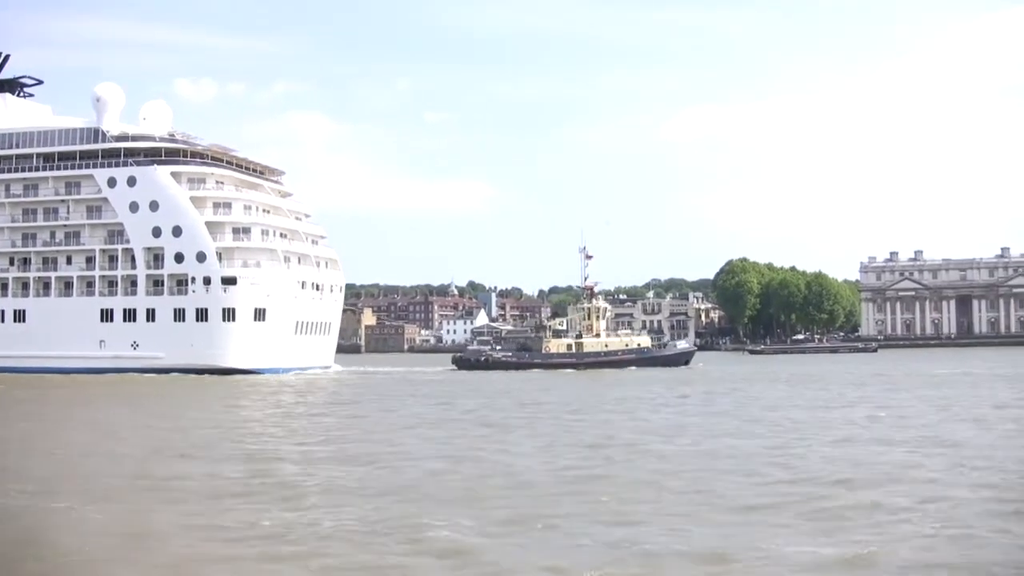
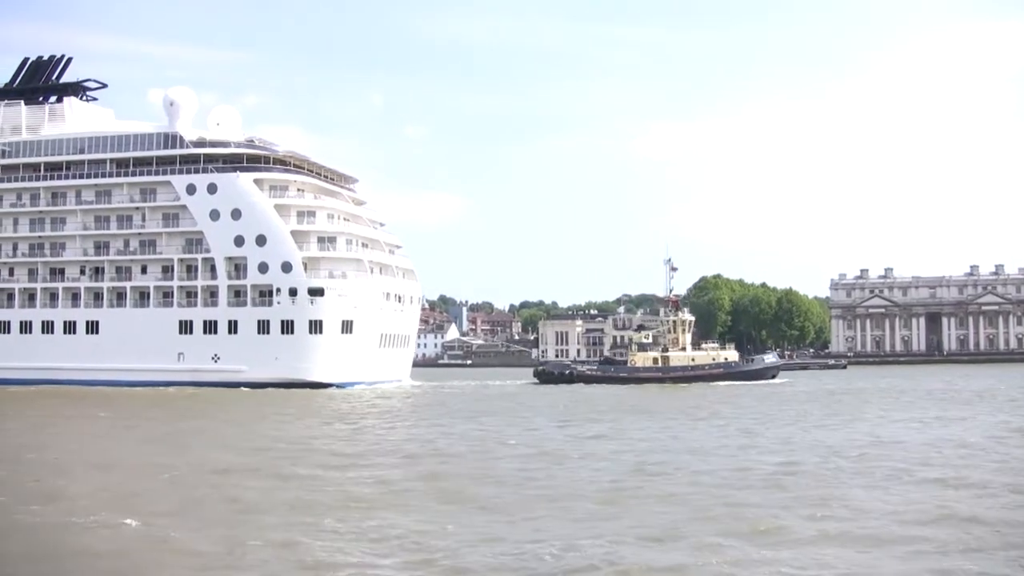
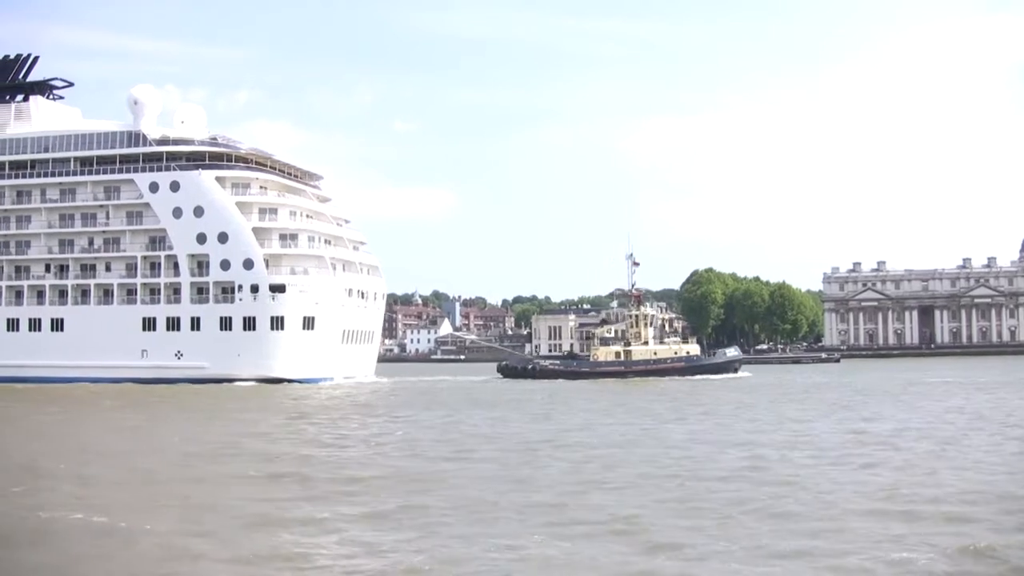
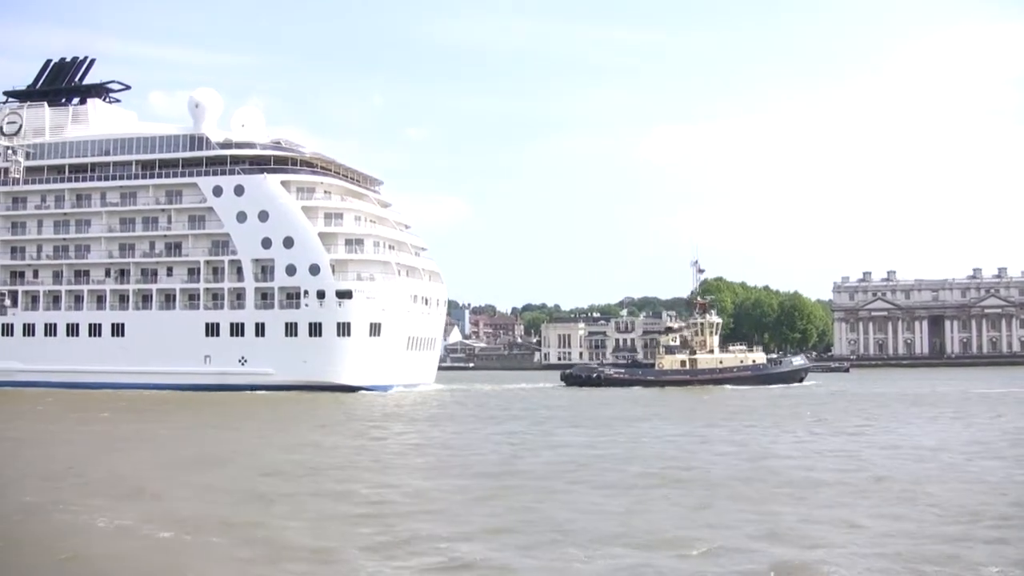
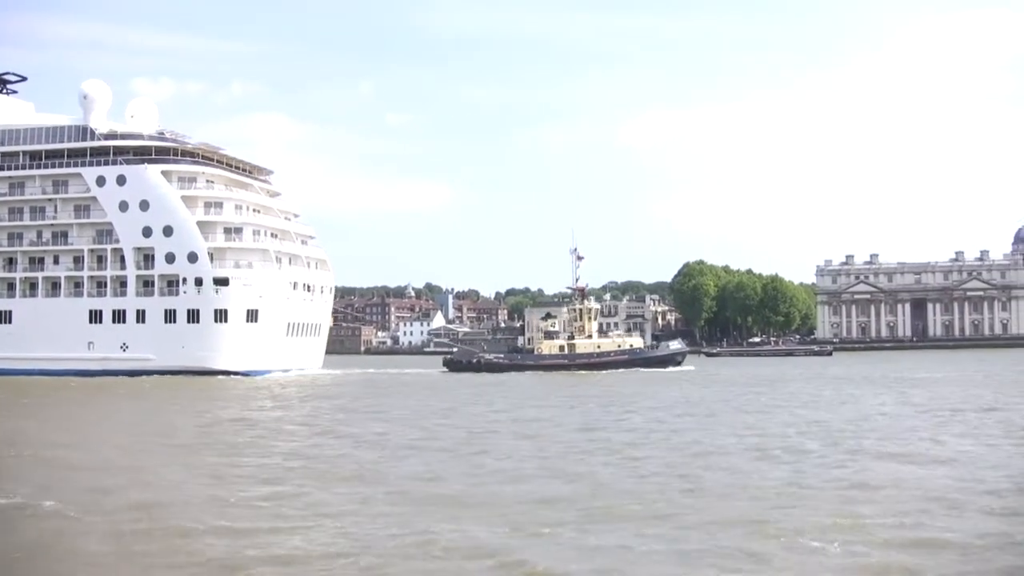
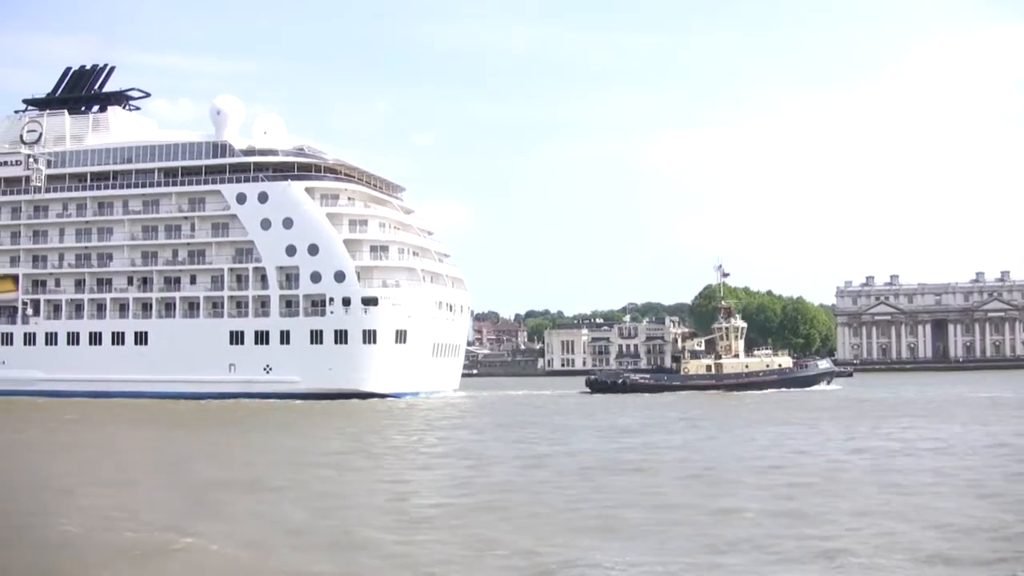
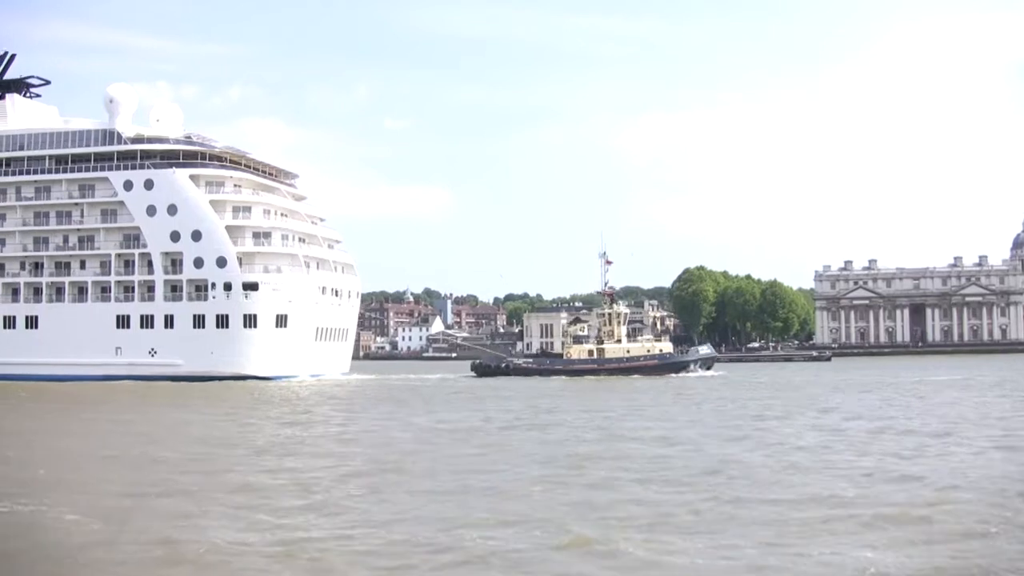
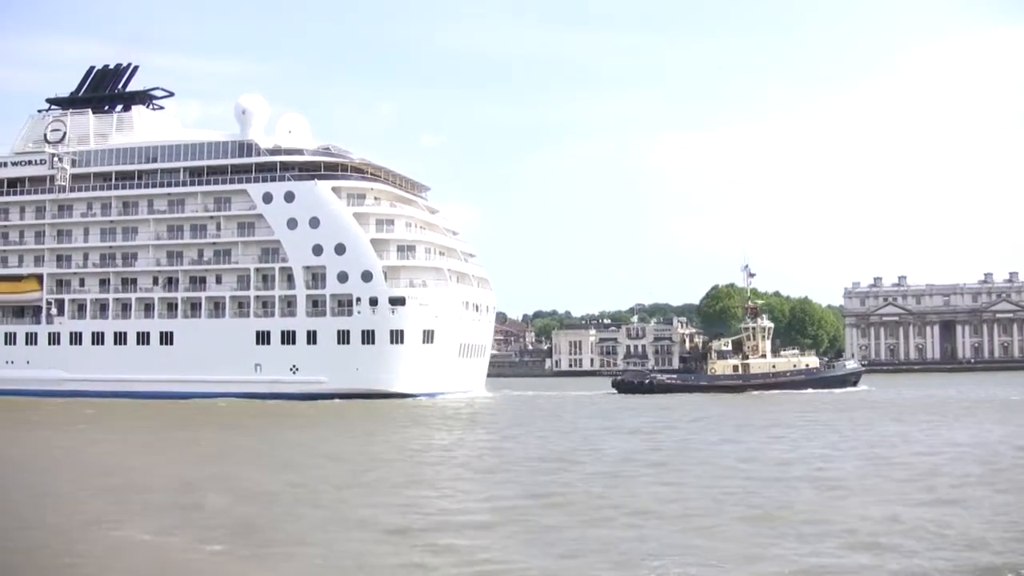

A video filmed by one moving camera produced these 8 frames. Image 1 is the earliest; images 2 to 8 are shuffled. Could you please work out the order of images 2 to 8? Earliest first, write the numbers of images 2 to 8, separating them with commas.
5, 7, 3, 2, 4, 6, 8
